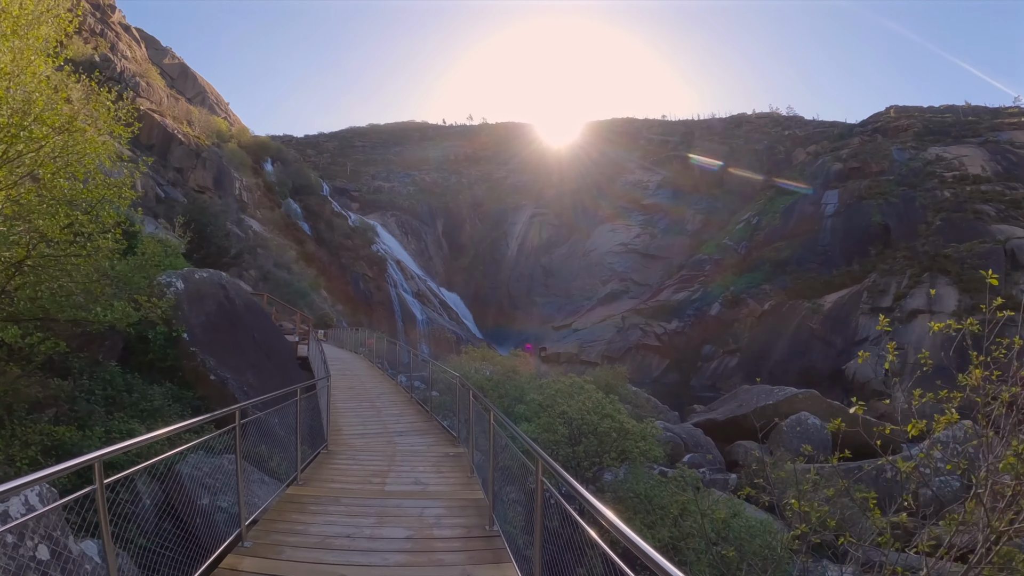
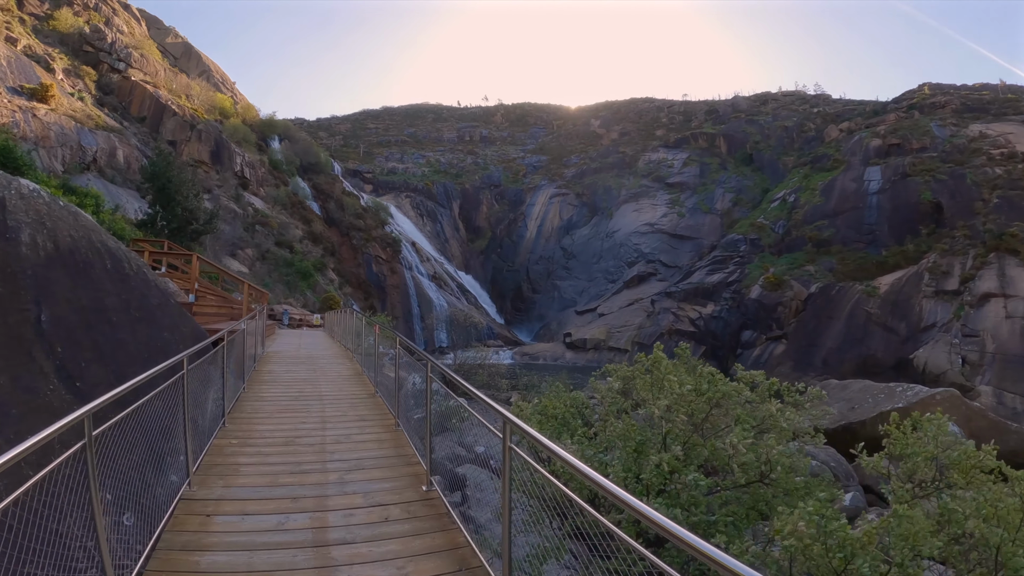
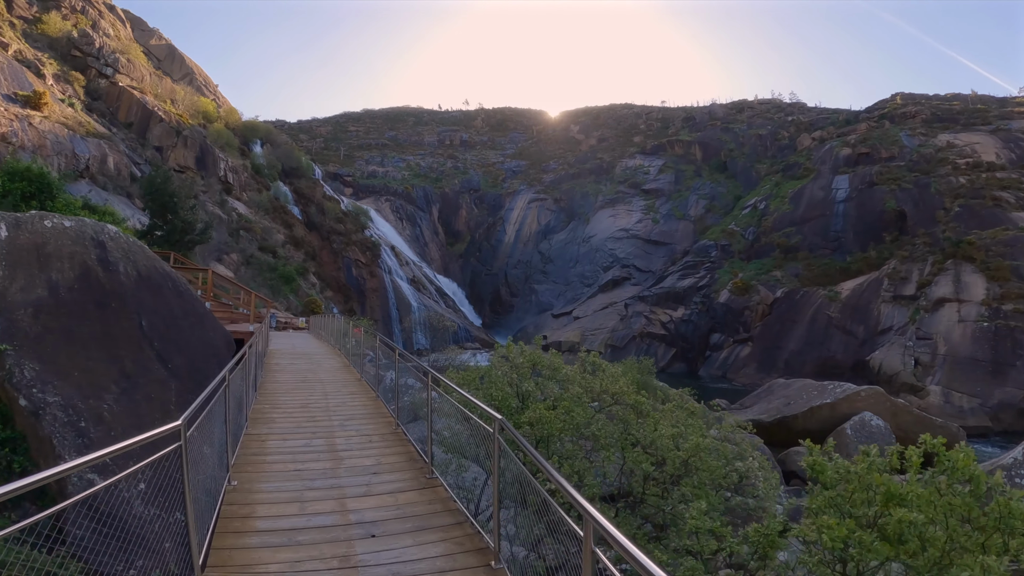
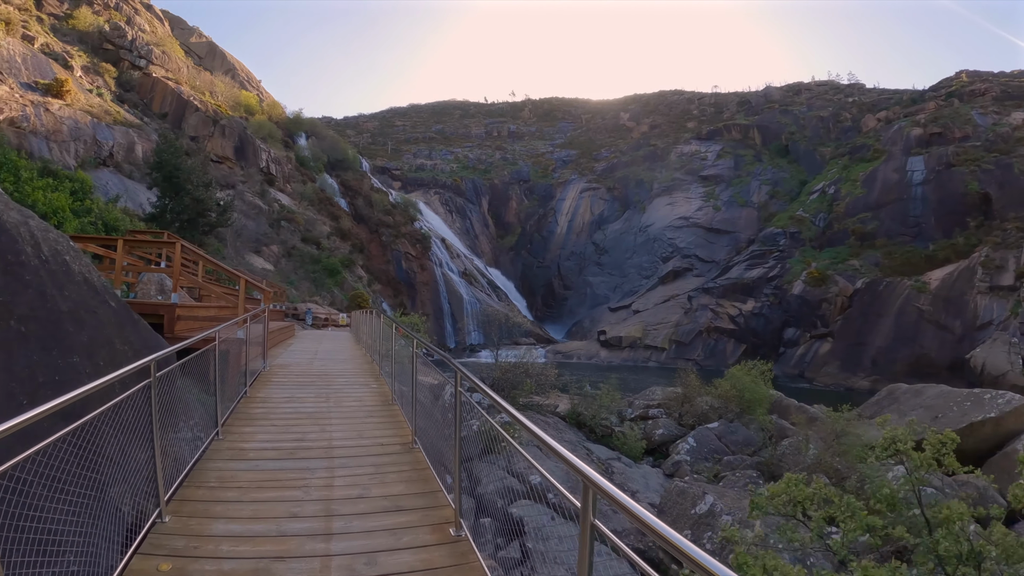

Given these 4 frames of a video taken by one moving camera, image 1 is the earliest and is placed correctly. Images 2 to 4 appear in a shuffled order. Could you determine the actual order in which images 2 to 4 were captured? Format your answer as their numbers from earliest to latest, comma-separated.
3, 2, 4
